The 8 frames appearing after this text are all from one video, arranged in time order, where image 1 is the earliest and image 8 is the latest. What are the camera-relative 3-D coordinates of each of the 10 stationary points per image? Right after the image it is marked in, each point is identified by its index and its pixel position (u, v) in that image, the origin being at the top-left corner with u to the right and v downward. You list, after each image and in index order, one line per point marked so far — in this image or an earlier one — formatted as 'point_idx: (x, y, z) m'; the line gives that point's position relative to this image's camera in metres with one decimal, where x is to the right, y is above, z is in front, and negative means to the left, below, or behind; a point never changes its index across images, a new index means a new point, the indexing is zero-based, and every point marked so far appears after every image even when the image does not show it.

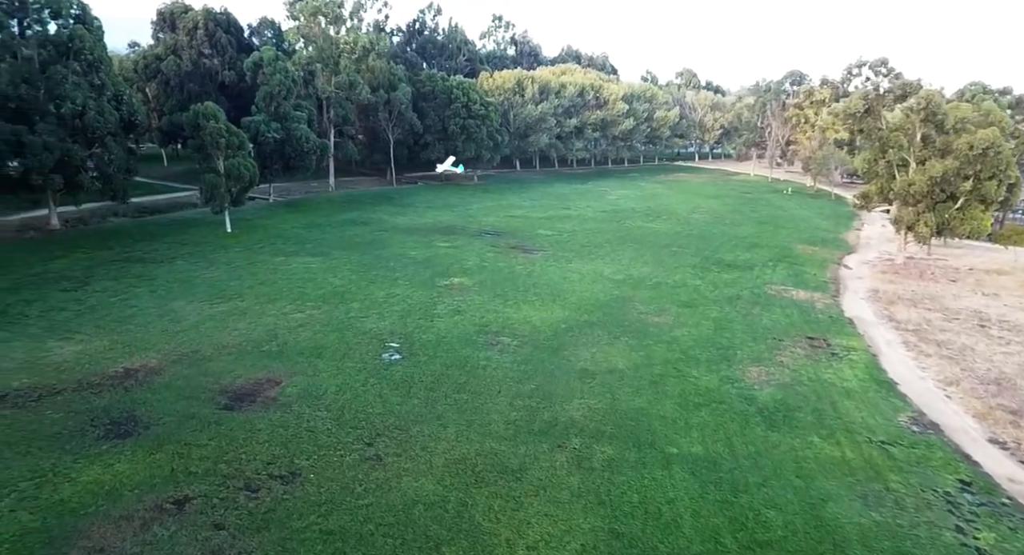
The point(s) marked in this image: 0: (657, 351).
0: (+4.6, -2.3, +19.7) m
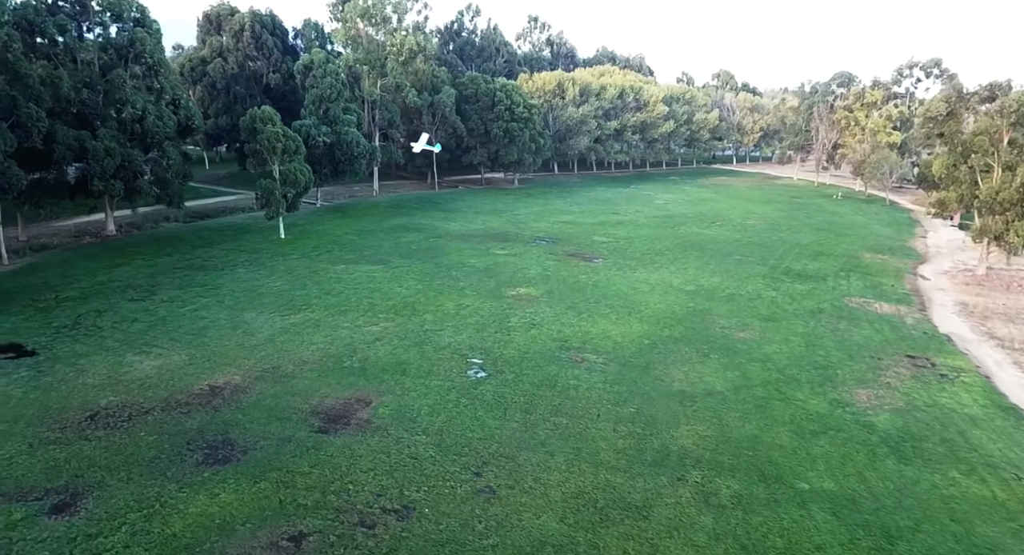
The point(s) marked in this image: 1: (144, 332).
0: (+7.2, -2.8, +18.7) m
1: (-11.1, -1.7, +18.9) m
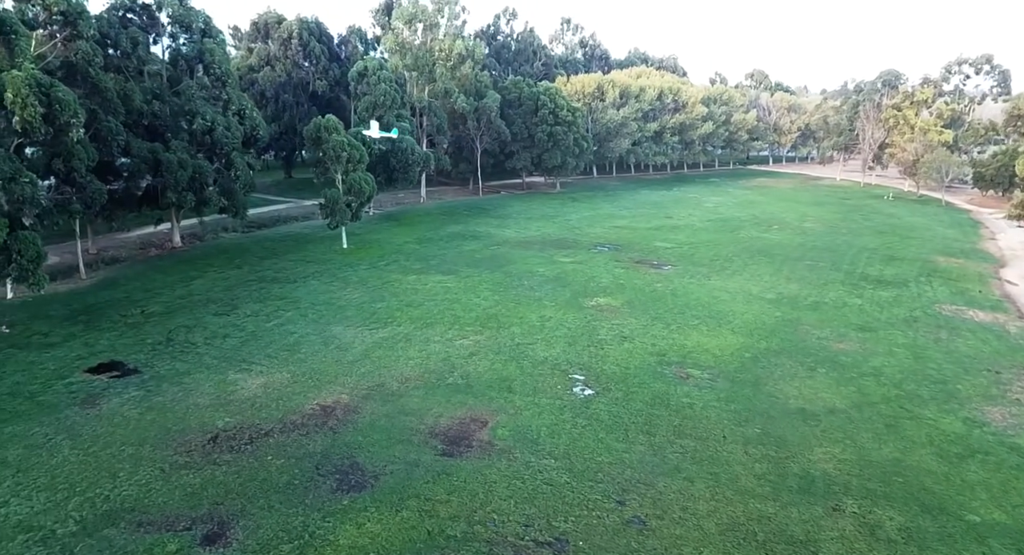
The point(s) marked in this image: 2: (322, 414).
0: (+10.2, -3.1, +17.8) m
1: (-8.1, -2.1, +18.6) m
2: (-4.5, -3.3, +15.0) m
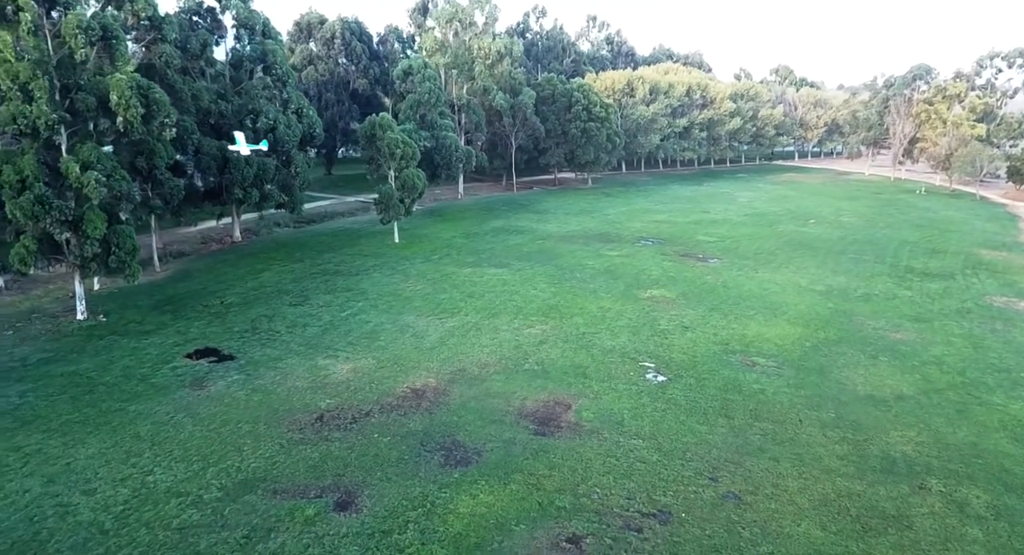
0: (+12.3, -2.8, +18.3) m
1: (-5.9, -1.9, +19.5) m
2: (-2.5, -3.0, +15.8) m
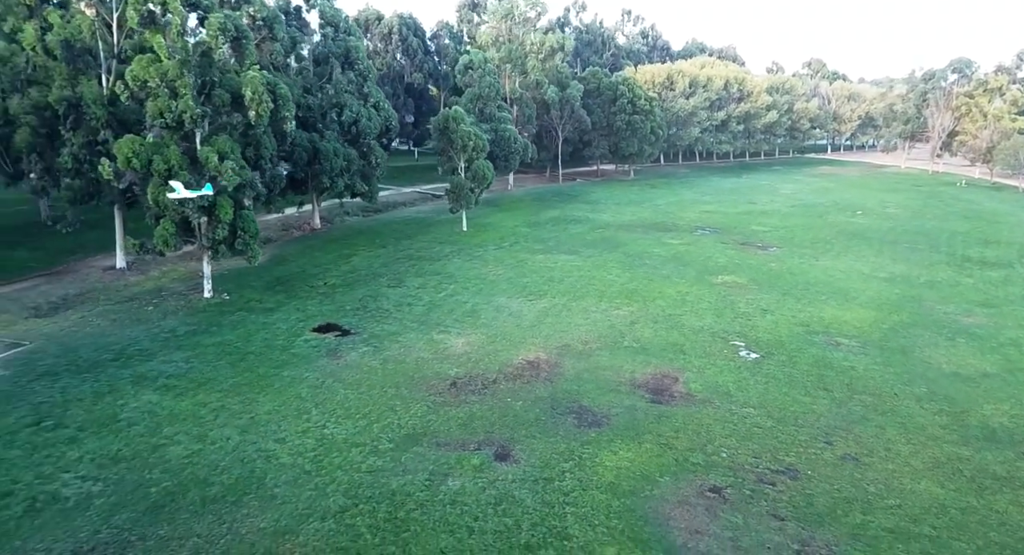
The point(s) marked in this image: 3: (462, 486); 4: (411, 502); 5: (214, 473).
0: (+15.4, -2.4, +19.1) m
1: (-2.8, -1.3, +20.9) m
2: (+0.5, -2.5, +17.1) m
3: (-0.9, -3.9, +11.6) m
4: (-1.8, -4.0, +11.0) m
5: (-5.4, -3.6, +11.5) m
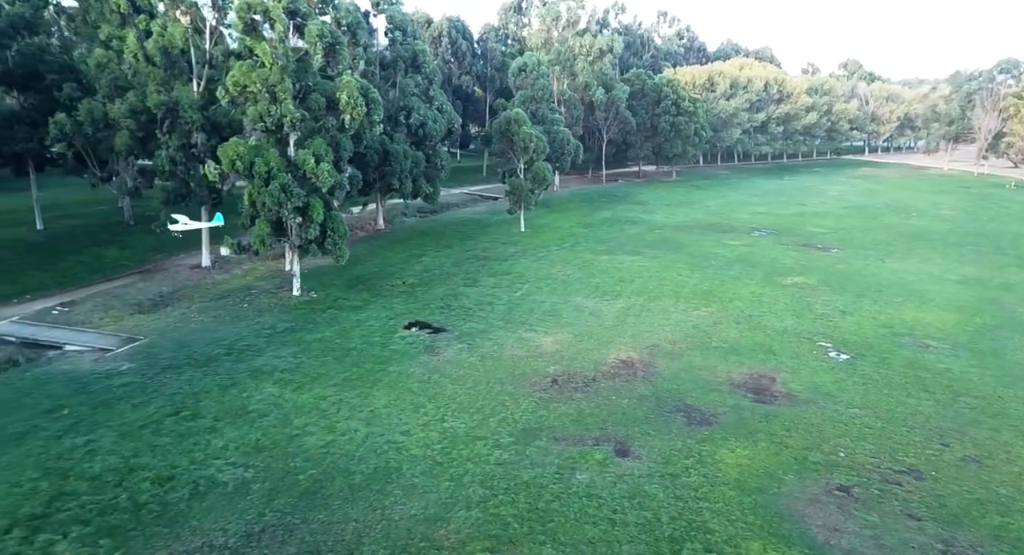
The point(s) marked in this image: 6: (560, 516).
0: (+18.1, -2.5, +18.8) m
1: (0.0, -1.2, +21.2) m
2: (+3.2, -2.4, +17.3) m
3: (+1.5, -3.8, +11.8) m
4: (+0.6, -3.9, +11.2) m
5: (-3.0, -3.5, +11.8) m
6: (+0.8, -4.1, +10.6) m
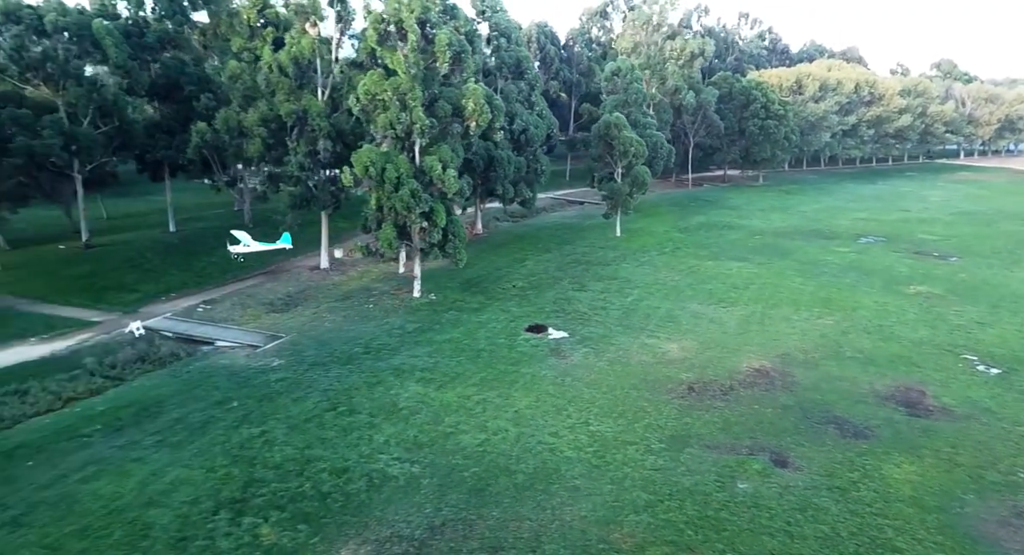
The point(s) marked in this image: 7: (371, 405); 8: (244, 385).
0: (+21.7, -2.8, +16.8) m
1: (+3.9, -1.4, +21.0) m
2: (+6.7, -2.6, +16.7) m
3: (+4.5, -3.9, +11.4) m
4: (+3.6, -4.0, +11.0) m
5: (0.0, -3.5, +11.9) m
6: (+3.7, -4.1, +10.4) m
7: (-3.1, -2.8, +13.8) m
8: (-6.1, -2.5, +14.3) m
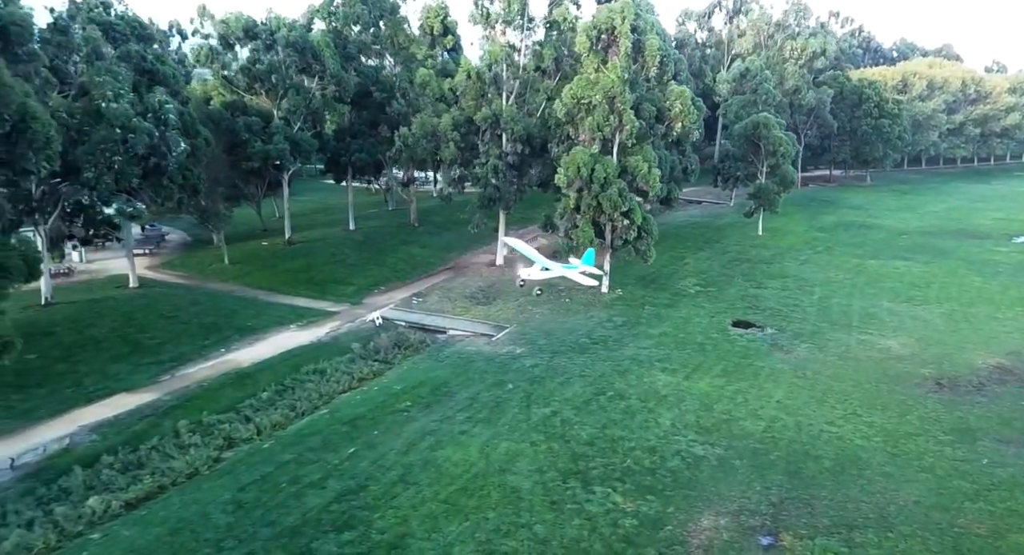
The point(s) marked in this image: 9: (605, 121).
0: (+27.8, -2.7, +14.9) m
1: (+10.5, -1.3, +20.8) m
2: (+12.9, -2.4, +16.3) m
3: (+10.1, -3.7, +11.2) m
4: (+9.2, -3.7, +10.8) m
5: (+5.8, -3.3, +12.1) m
6: (+9.2, -3.9, +10.2) m
7: (+2.8, -2.6, +14.3) m
8: (-0.1, -2.2, +15.0) m
9: (+3.0, +5.1, +19.7) m
